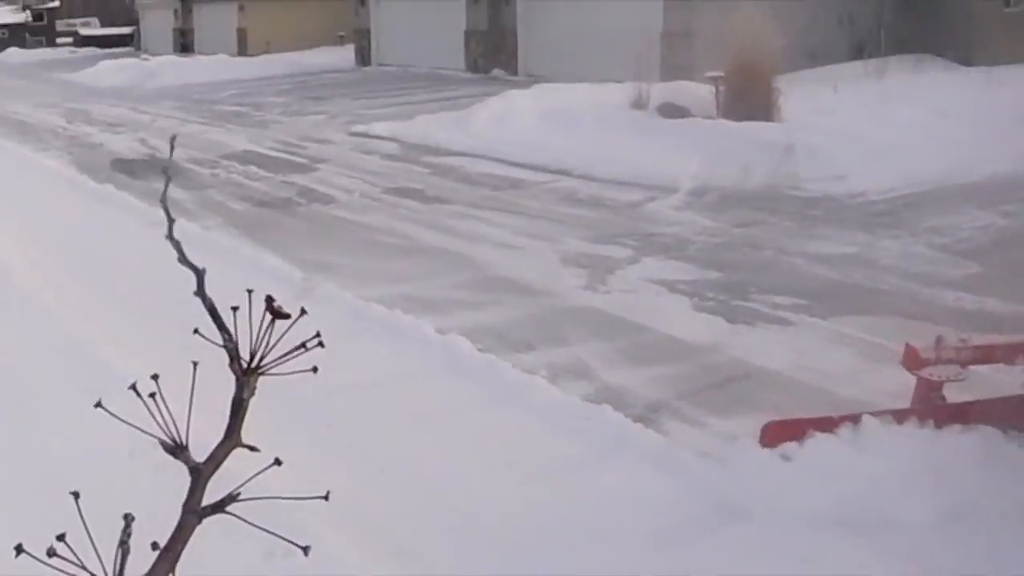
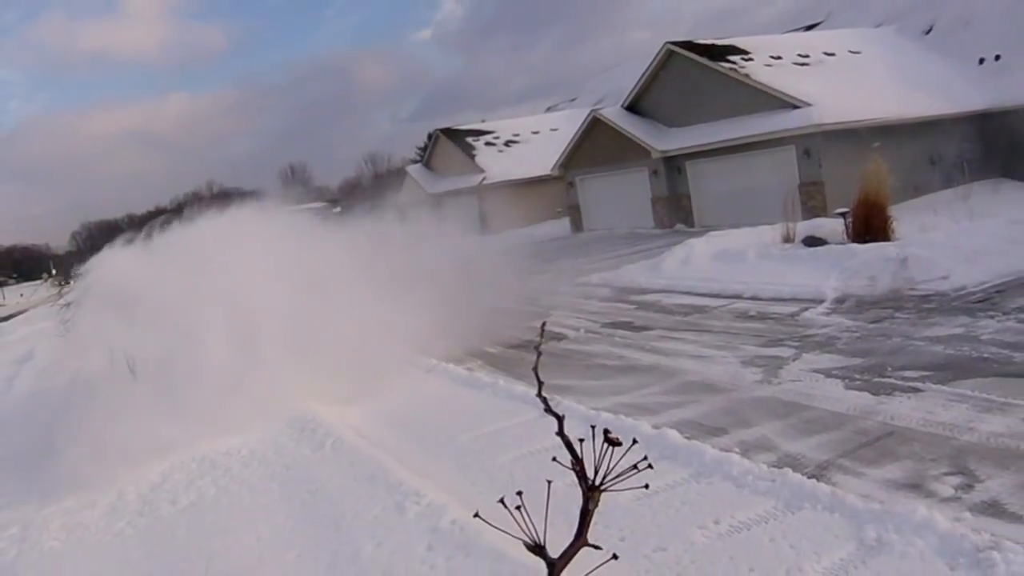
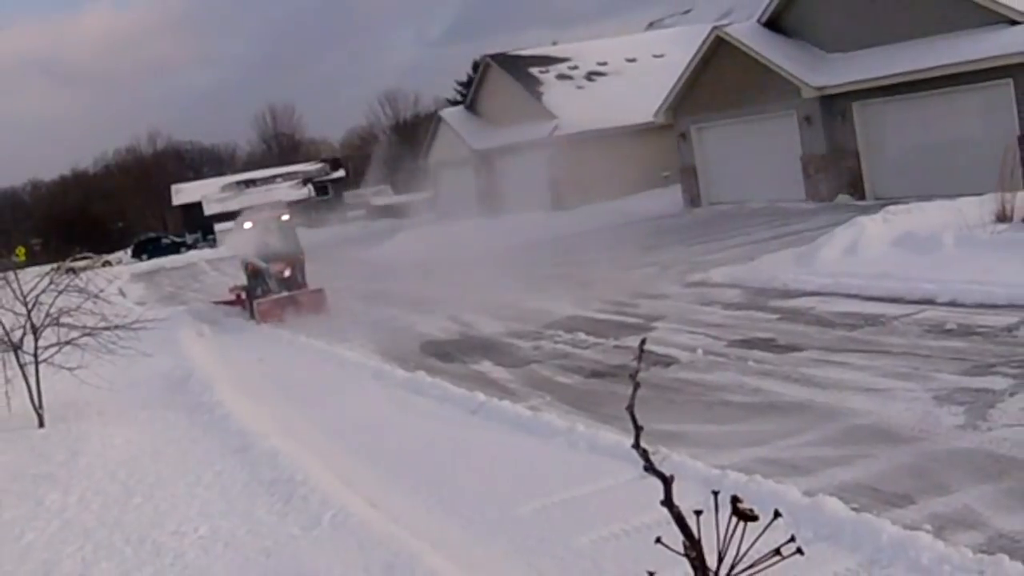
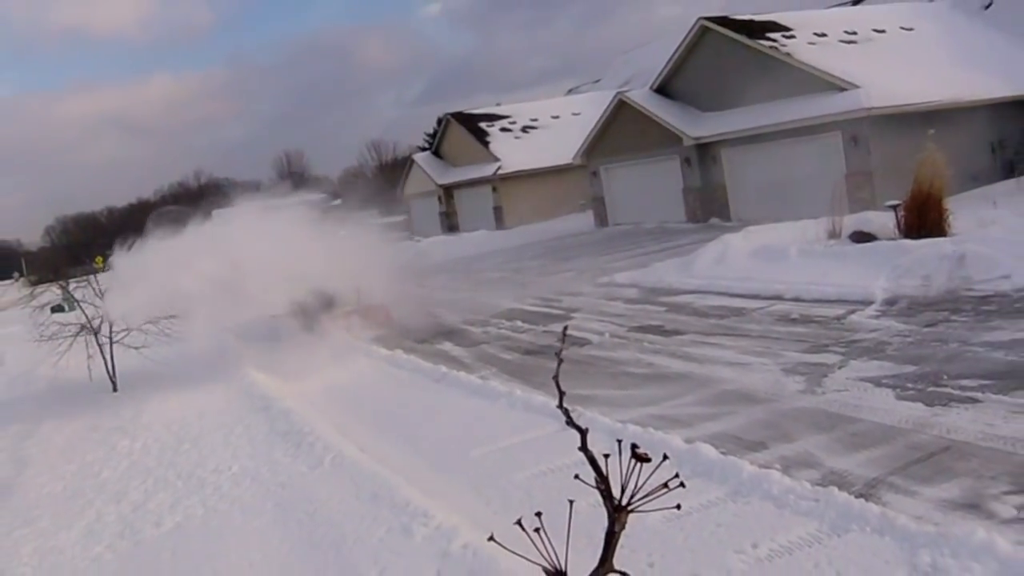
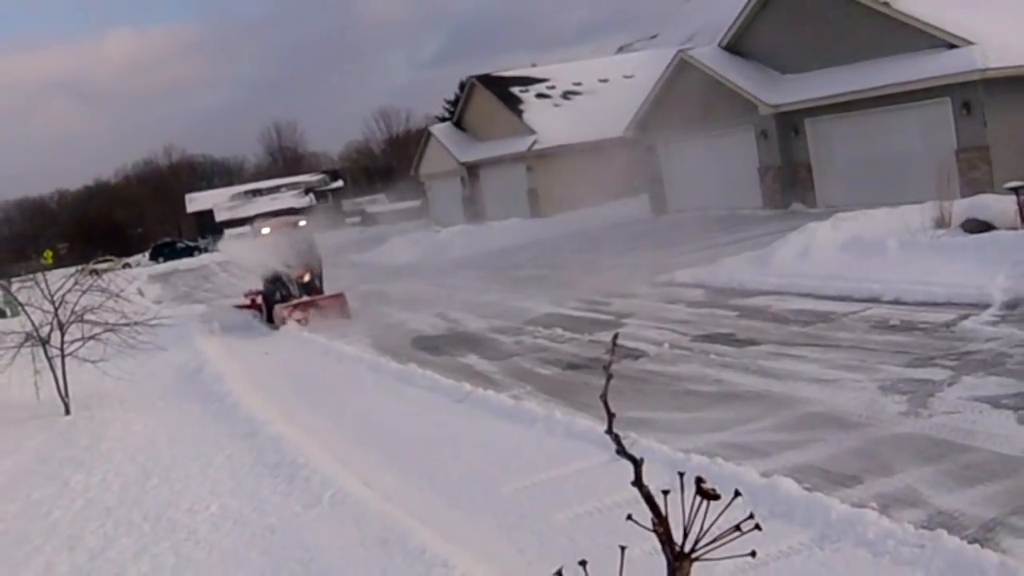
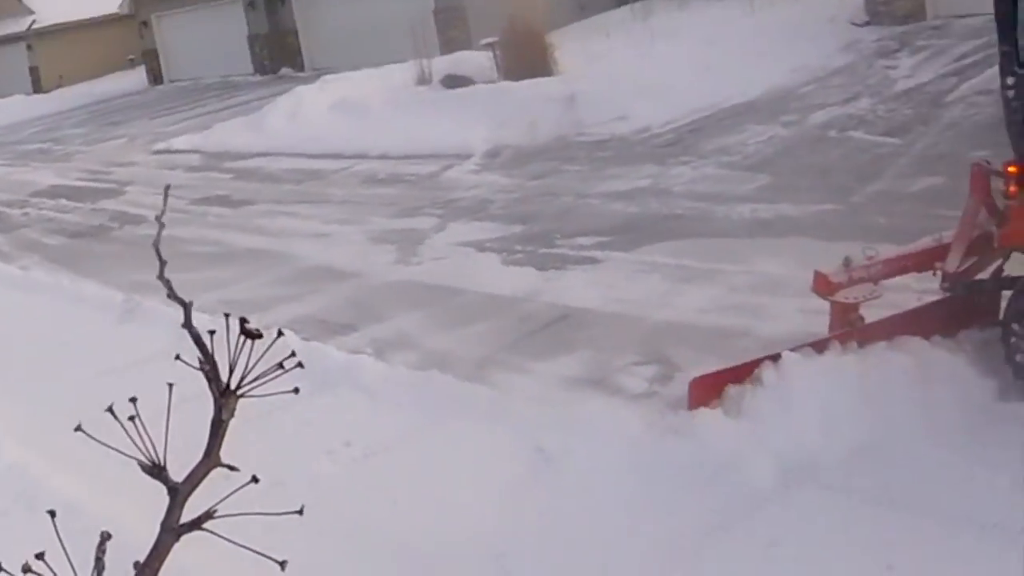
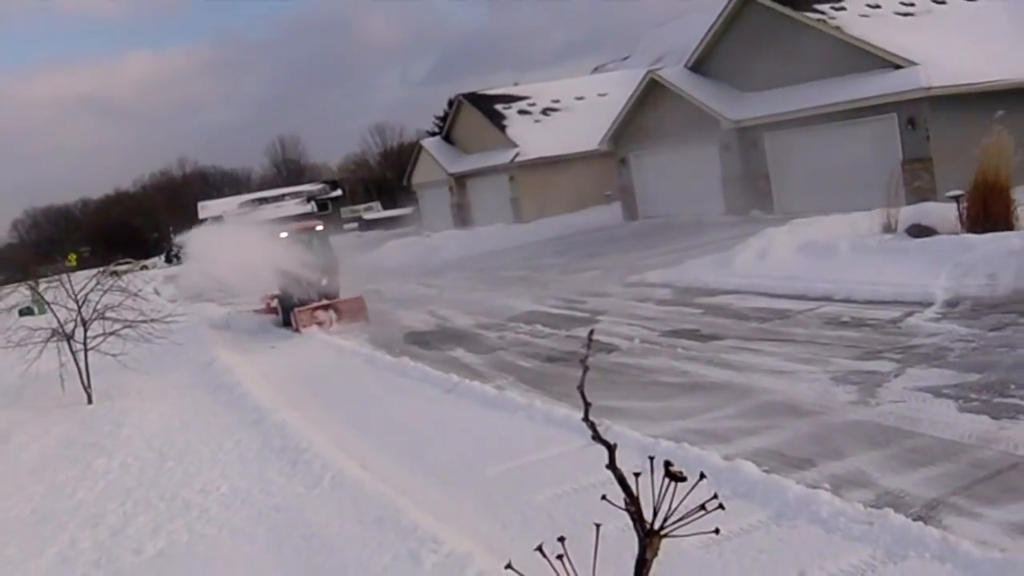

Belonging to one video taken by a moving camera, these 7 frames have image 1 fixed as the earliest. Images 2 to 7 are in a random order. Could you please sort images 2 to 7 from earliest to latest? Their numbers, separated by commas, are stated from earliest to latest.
6, 3, 5, 7, 4, 2
